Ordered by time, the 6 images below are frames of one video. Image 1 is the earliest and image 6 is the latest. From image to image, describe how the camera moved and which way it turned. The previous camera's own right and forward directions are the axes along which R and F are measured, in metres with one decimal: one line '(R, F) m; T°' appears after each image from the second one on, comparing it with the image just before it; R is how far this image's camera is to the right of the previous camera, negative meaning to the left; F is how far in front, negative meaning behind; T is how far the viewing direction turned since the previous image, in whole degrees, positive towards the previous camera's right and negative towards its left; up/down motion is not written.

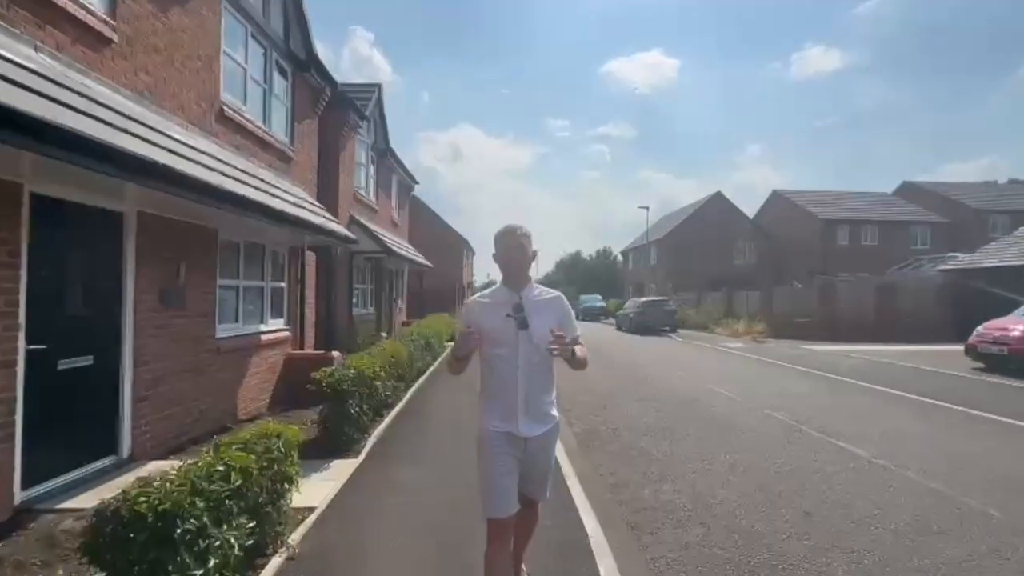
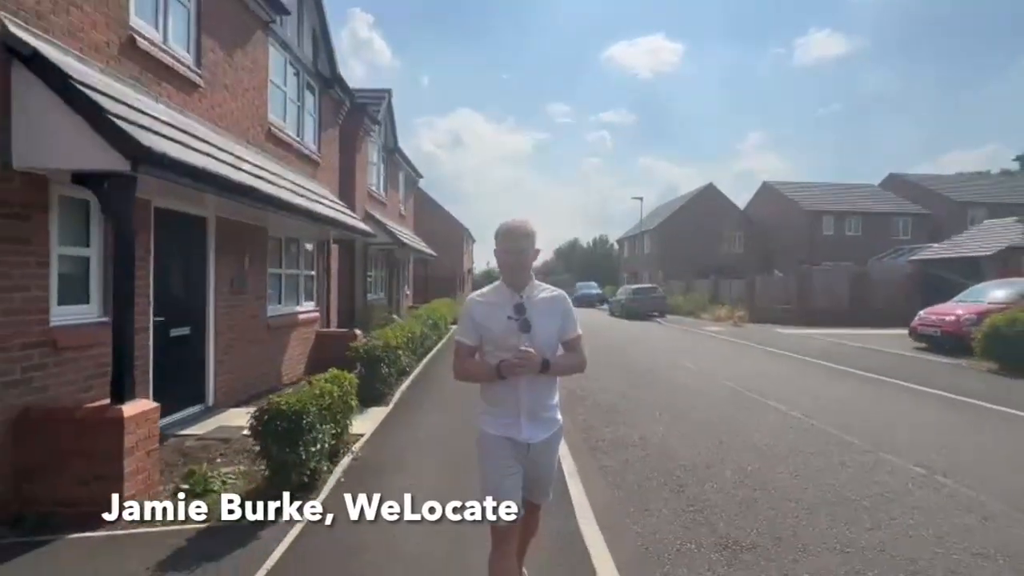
(+0.1, -2.1) m; 0°
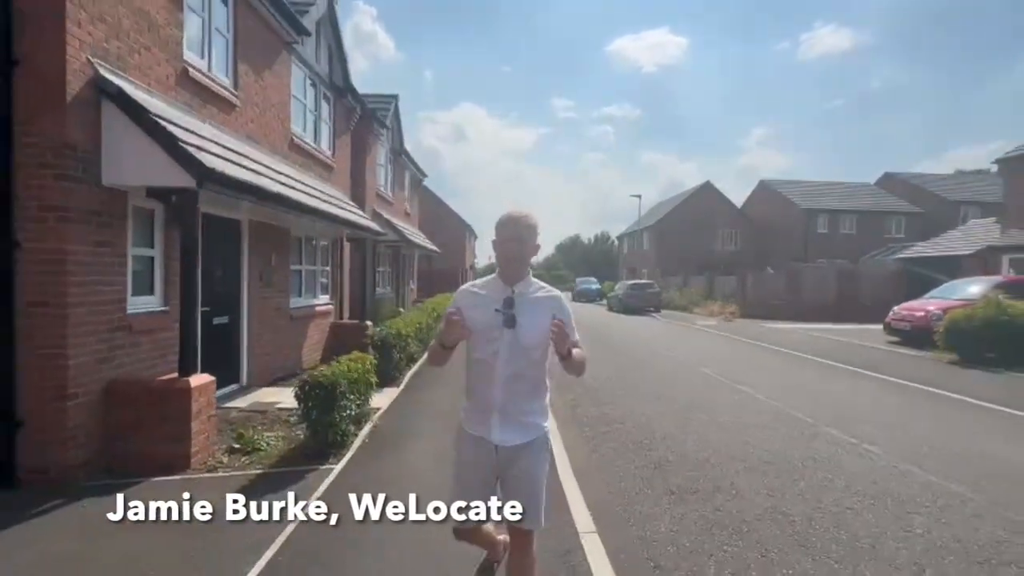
(+0.1, -1.2) m; 0°
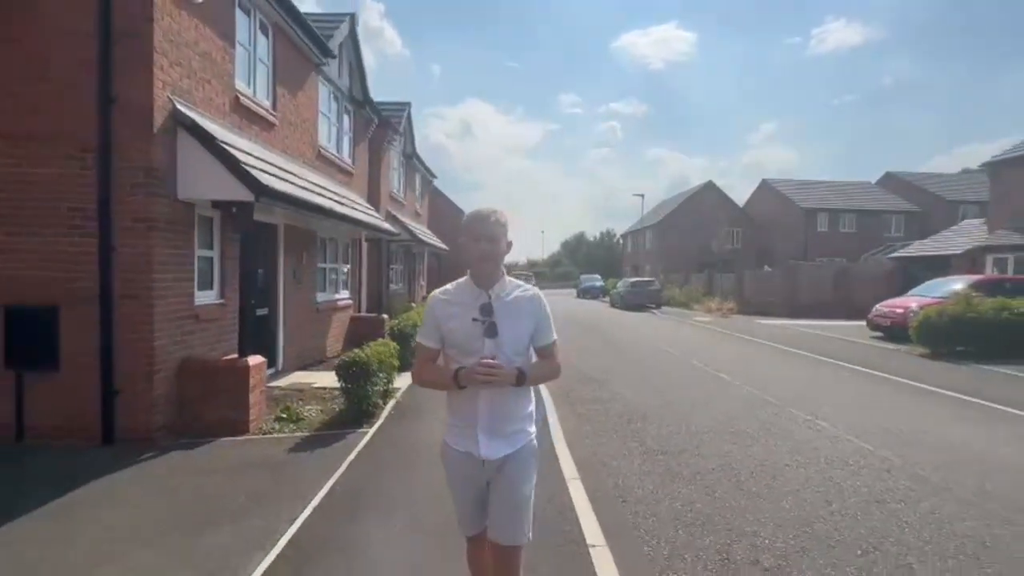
(0.0, -1.4) m; 0°
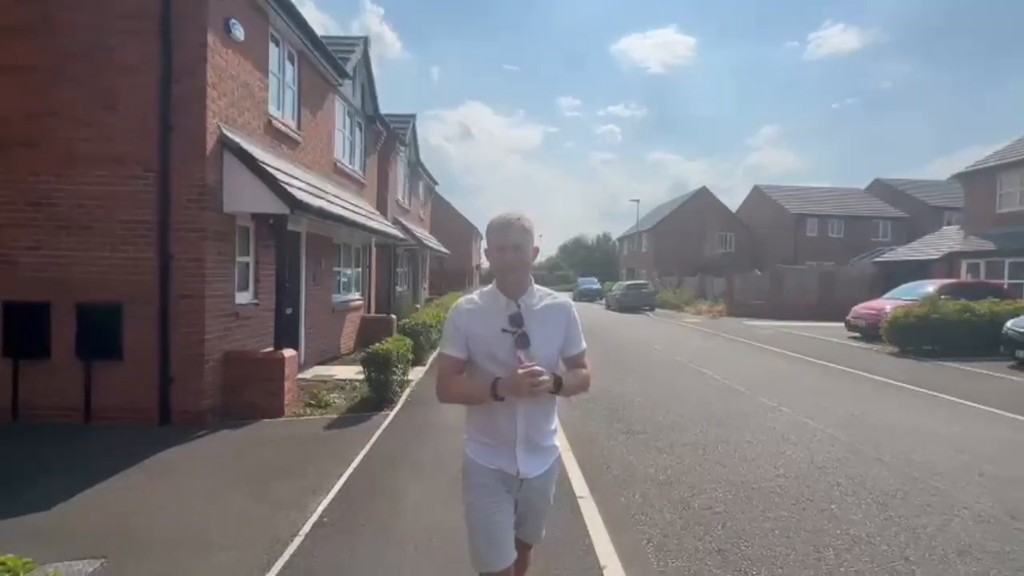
(0.0, -1.2) m; 0°
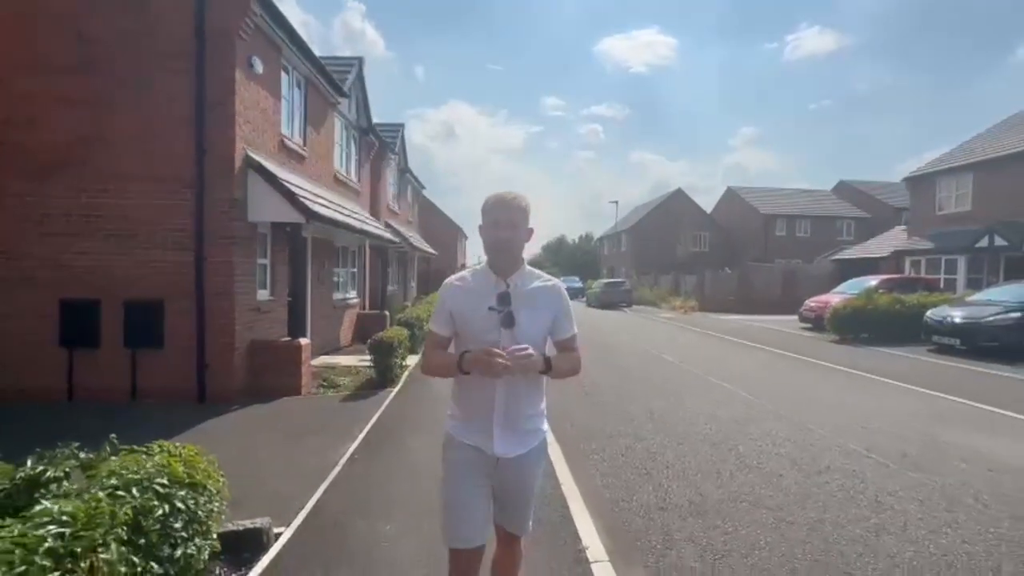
(0.0, -1.6) m; +1°
